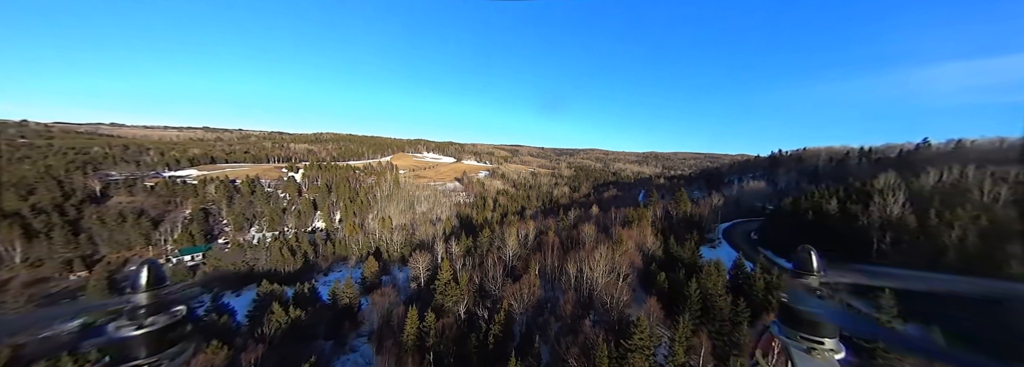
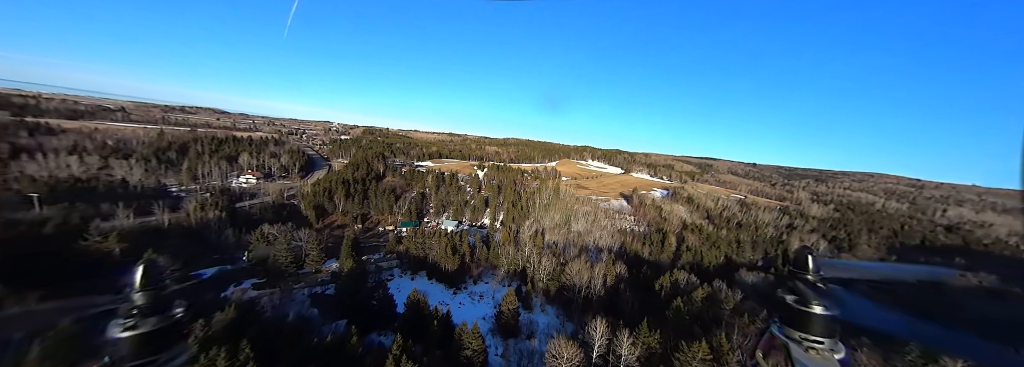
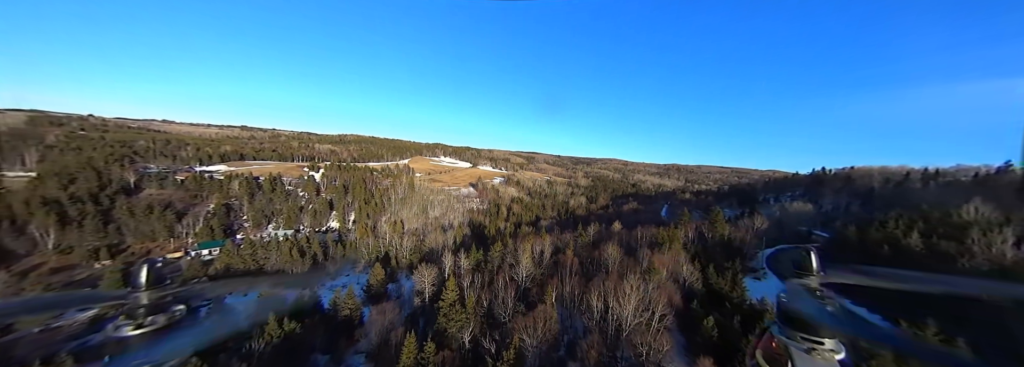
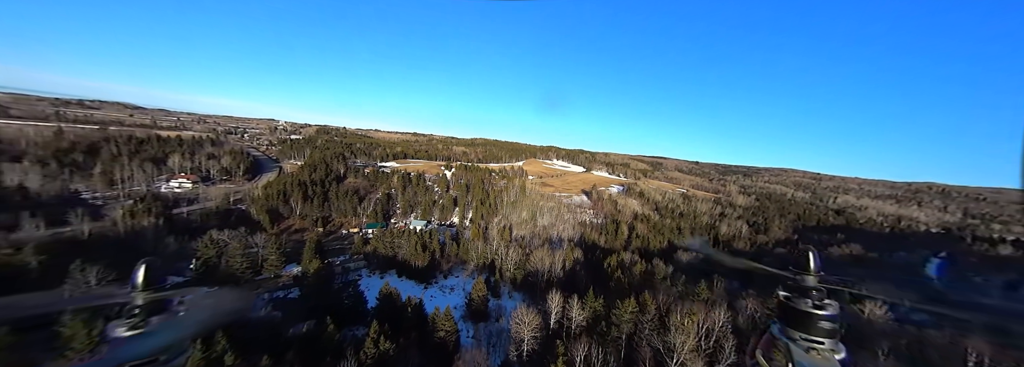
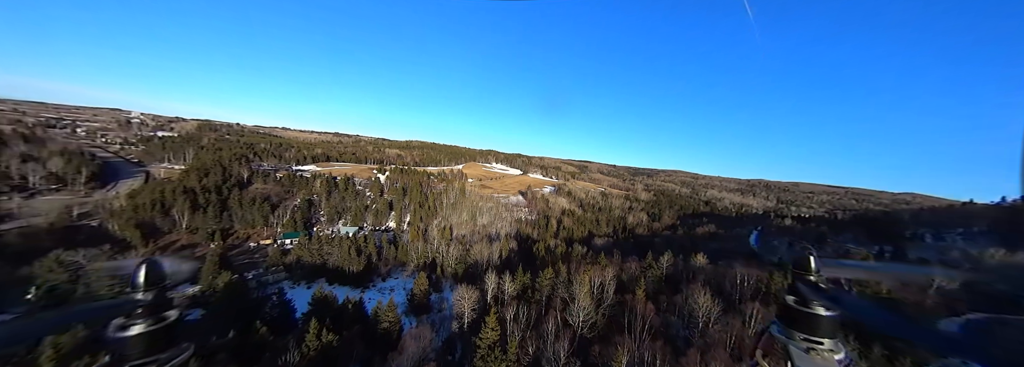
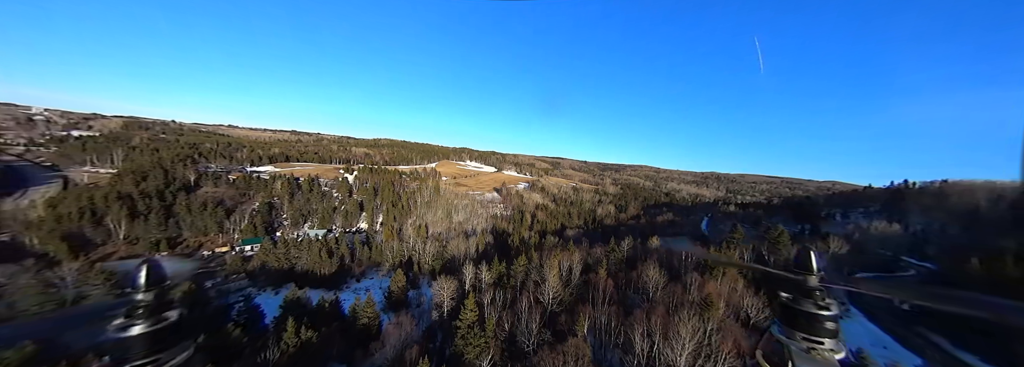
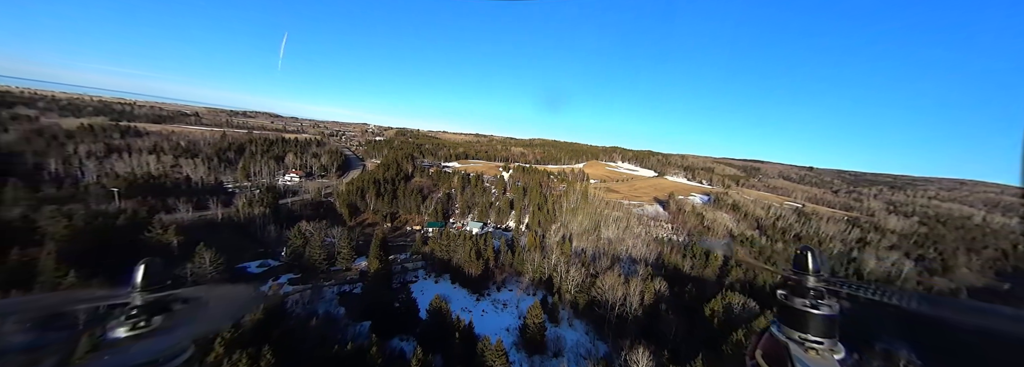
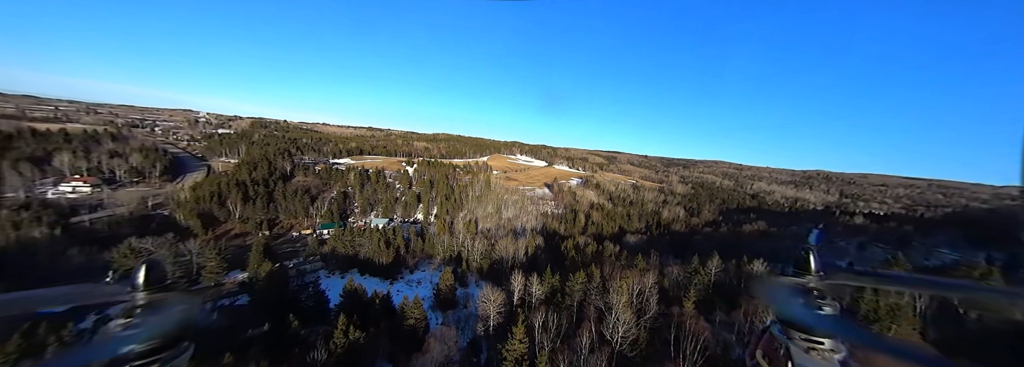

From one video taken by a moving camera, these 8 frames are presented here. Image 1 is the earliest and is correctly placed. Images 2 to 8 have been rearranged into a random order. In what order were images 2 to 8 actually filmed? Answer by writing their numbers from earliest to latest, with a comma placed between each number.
3, 6, 5, 8, 4, 2, 7
